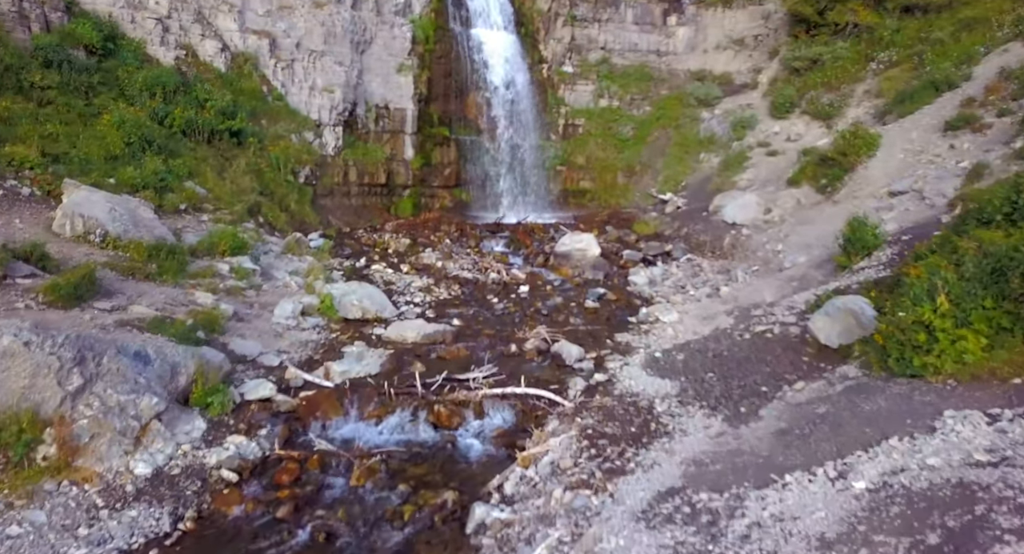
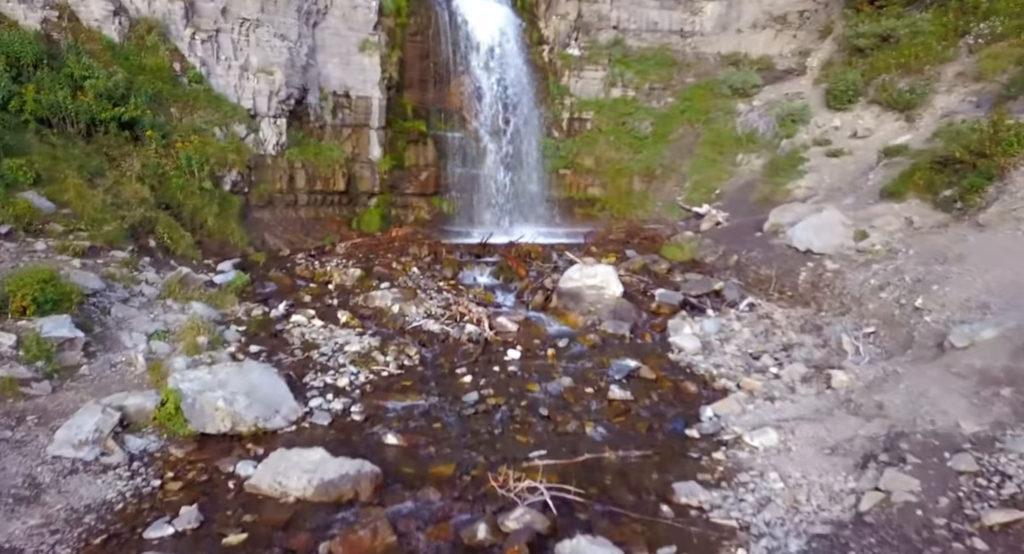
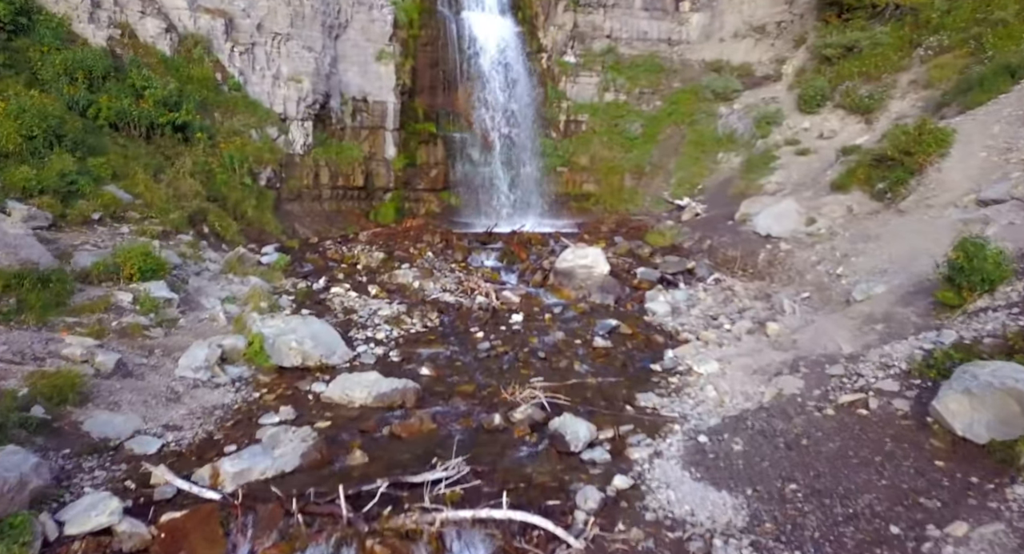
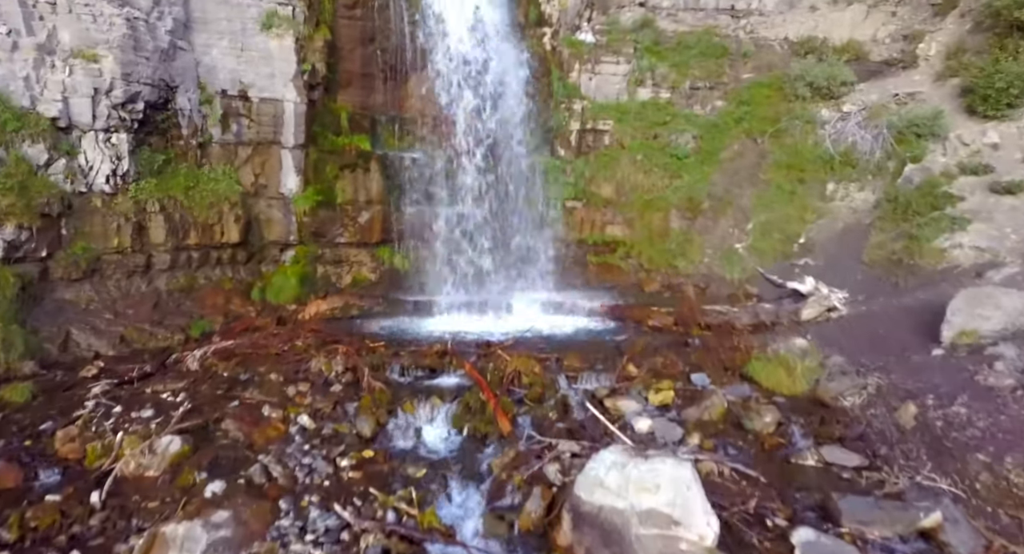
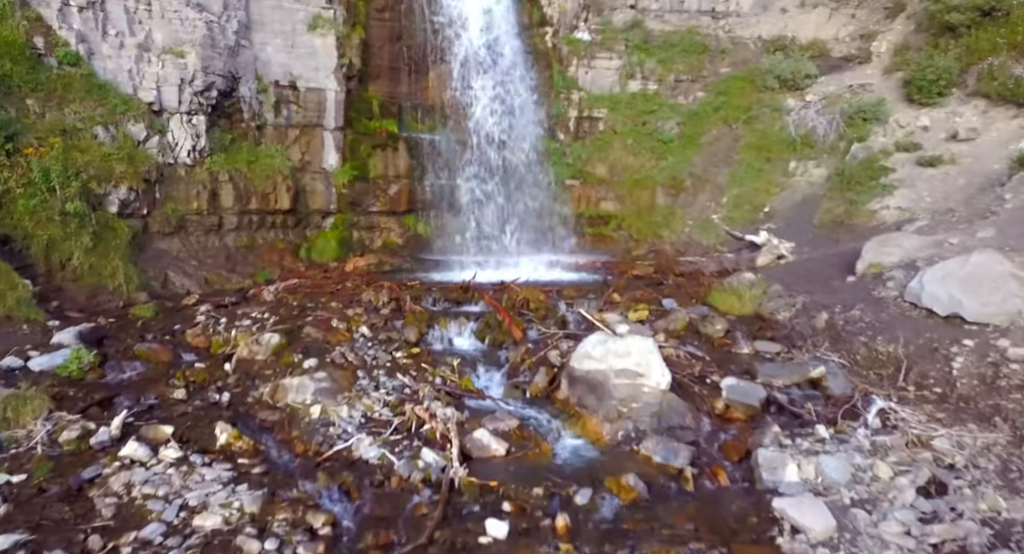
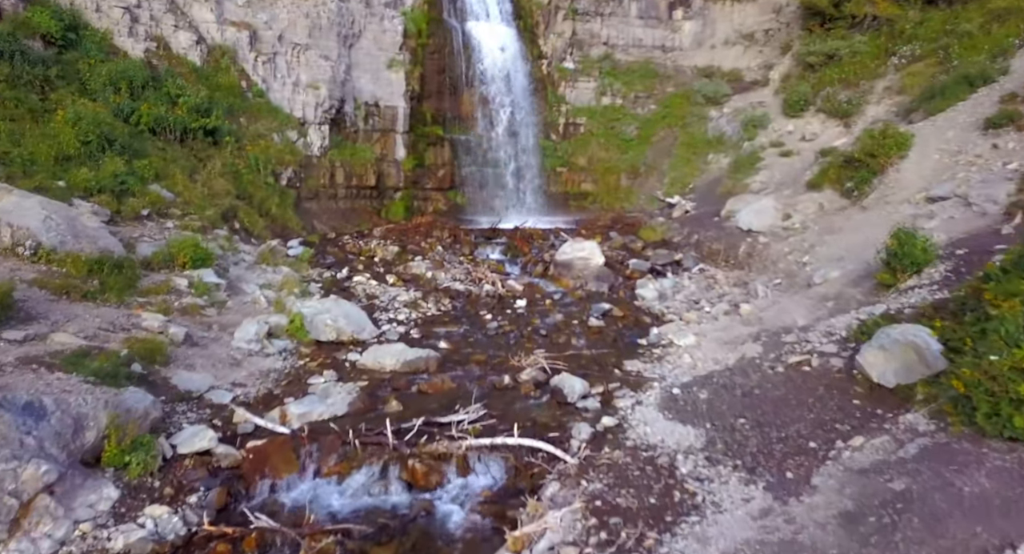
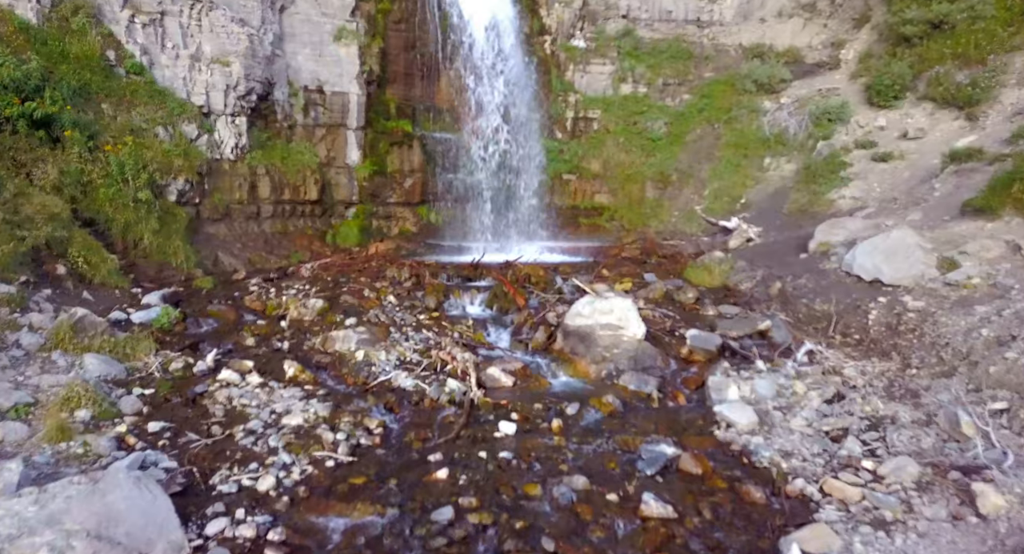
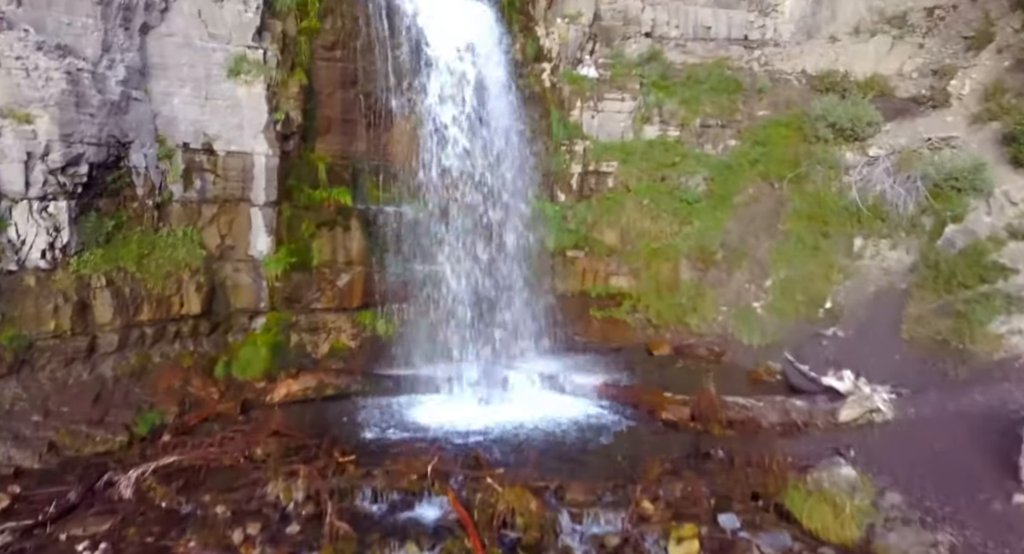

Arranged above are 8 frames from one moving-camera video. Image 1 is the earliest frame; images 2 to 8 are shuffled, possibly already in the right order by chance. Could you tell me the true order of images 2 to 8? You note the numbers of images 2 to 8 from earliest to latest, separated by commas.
6, 3, 2, 7, 5, 4, 8
